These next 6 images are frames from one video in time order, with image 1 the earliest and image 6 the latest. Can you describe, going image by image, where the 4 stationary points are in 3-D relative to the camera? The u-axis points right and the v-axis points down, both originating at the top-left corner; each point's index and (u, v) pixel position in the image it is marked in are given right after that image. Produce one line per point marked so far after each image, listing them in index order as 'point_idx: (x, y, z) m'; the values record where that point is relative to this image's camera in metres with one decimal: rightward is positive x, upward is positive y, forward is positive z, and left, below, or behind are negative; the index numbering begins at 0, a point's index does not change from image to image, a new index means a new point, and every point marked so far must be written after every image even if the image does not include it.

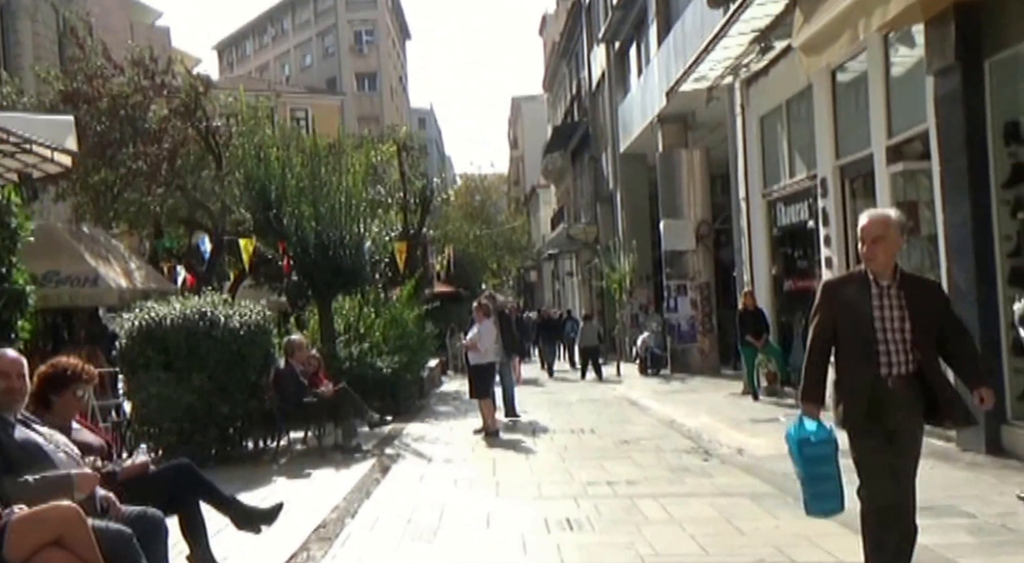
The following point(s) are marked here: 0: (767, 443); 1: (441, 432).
0: (+2.7, -1.7, +12.2) m
1: (-0.9, -2.0, +14.8) m
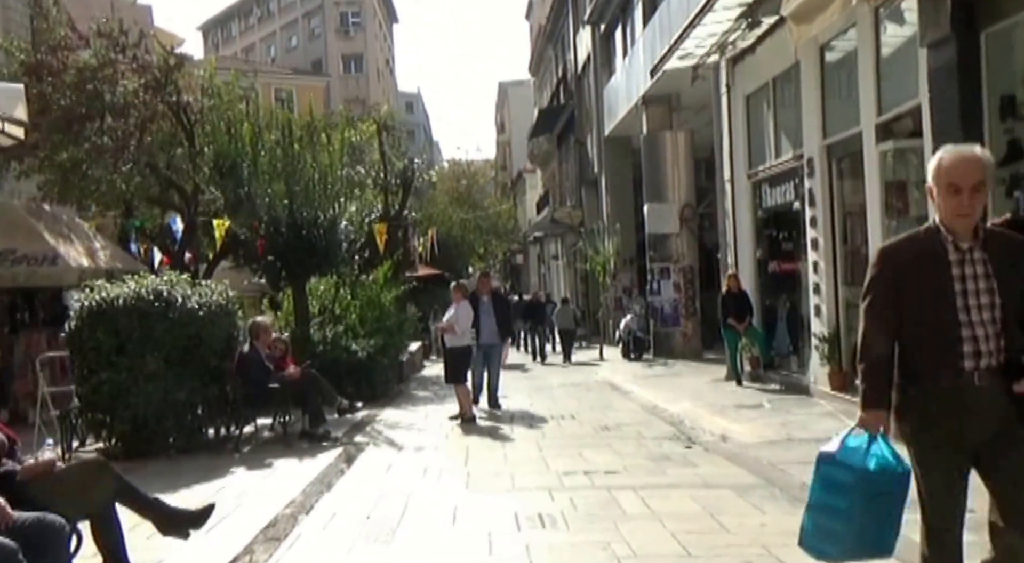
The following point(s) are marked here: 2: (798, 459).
0: (+2.5, -1.5, +11.8) m
1: (-1.2, -1.7, +14.3) m
2: (+2.4, -1.5, +9.4) m
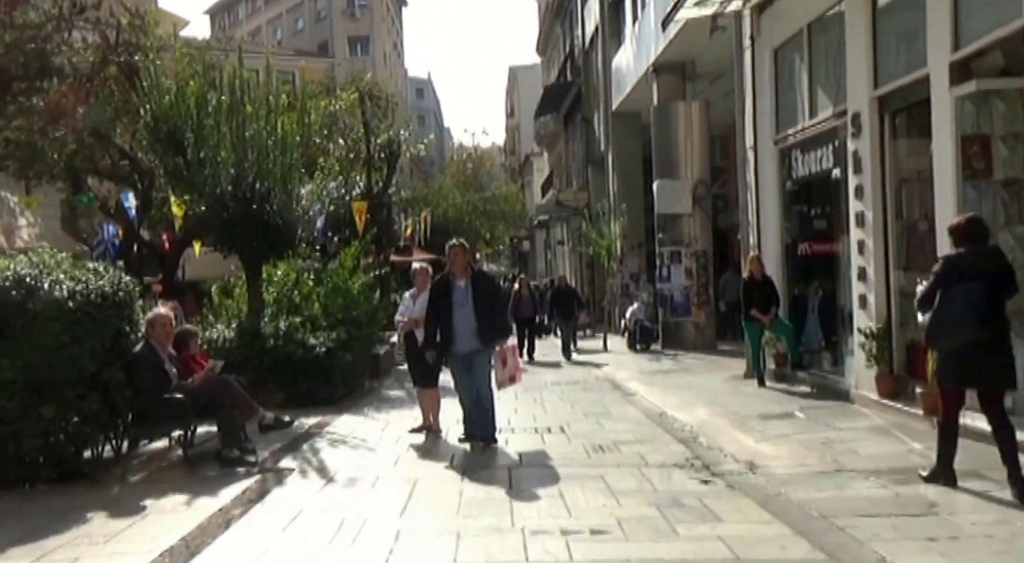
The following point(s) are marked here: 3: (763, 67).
0: (+2.2, -1.4, +9.2) m
1: (-1.5, -1.5, +11.7) m
2: (+2.1, -1.4, +6.8) m
3: (+3.6, +3.0, +16.1) m
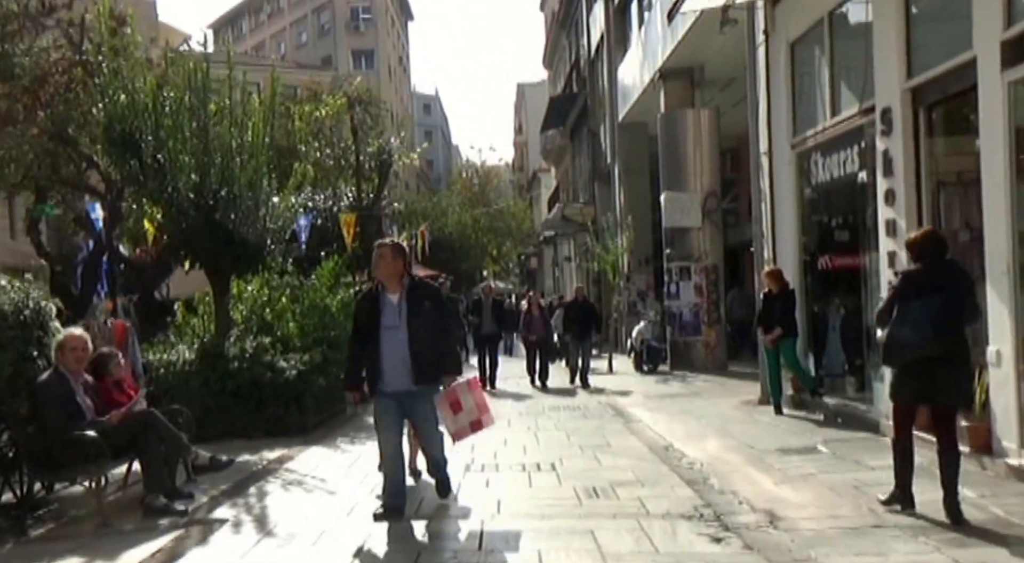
0: (+2.1, -1.5, +7.8) m
1: (-1.6, -1.7, +10.3) m
2: (+1.9, -1.4, +5.4) m
3: (+3.5, +2.8, +14.7) m
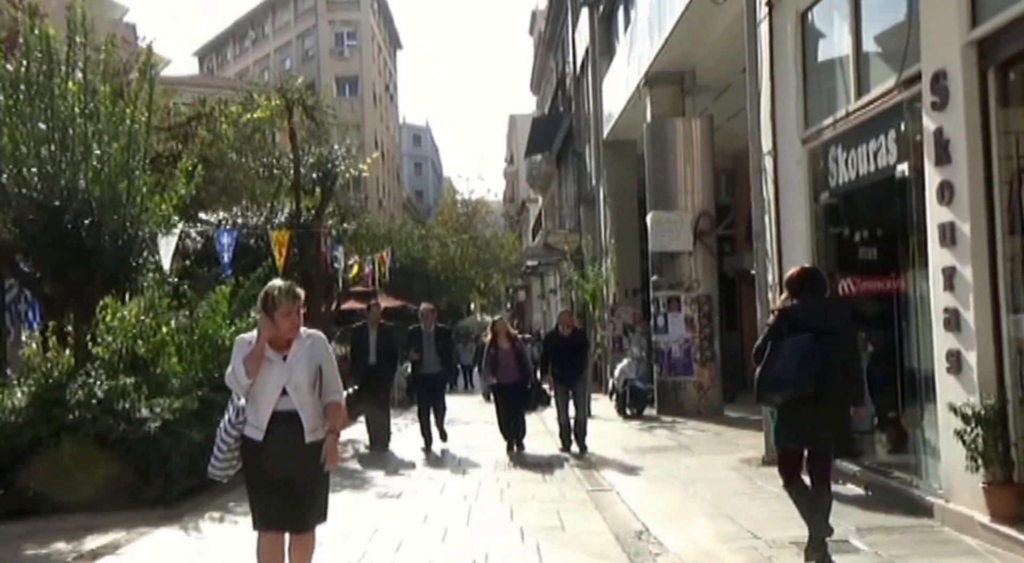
0: (+1.5, -1.6, +4.8) m
1: (-2.2, -1.8, +7.3) m
2: (+1.3, -1.5, +2.4) m
3: (+2.9, +2.5, +11.9) m
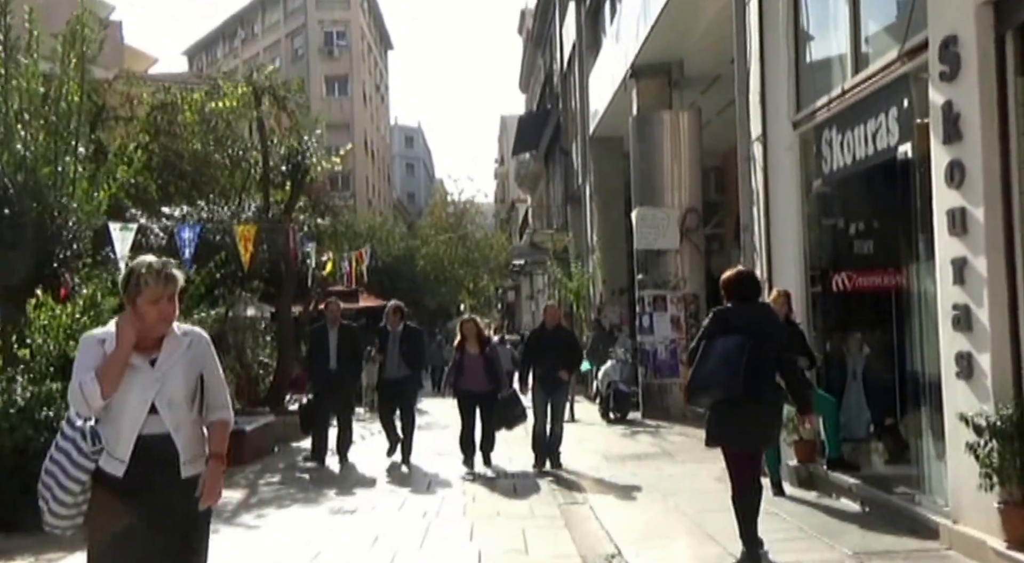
0: (+1.2, -1.6, +3.9) m
1: (-2.5, -1.8, +6.4) m
2: (+1.1, -1.4, +1.5) m
3: (+2.6, +2.6, +11.0) m
